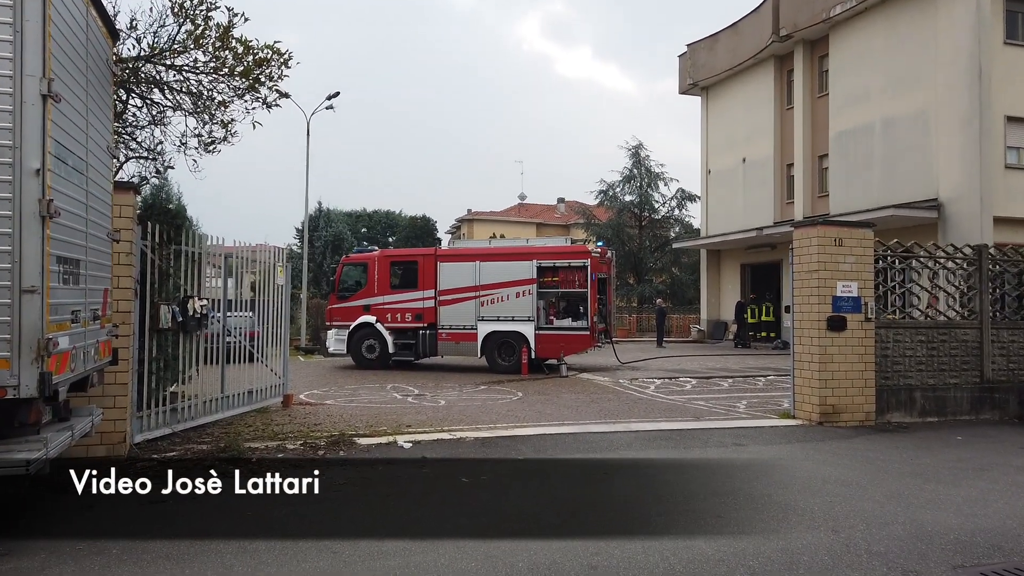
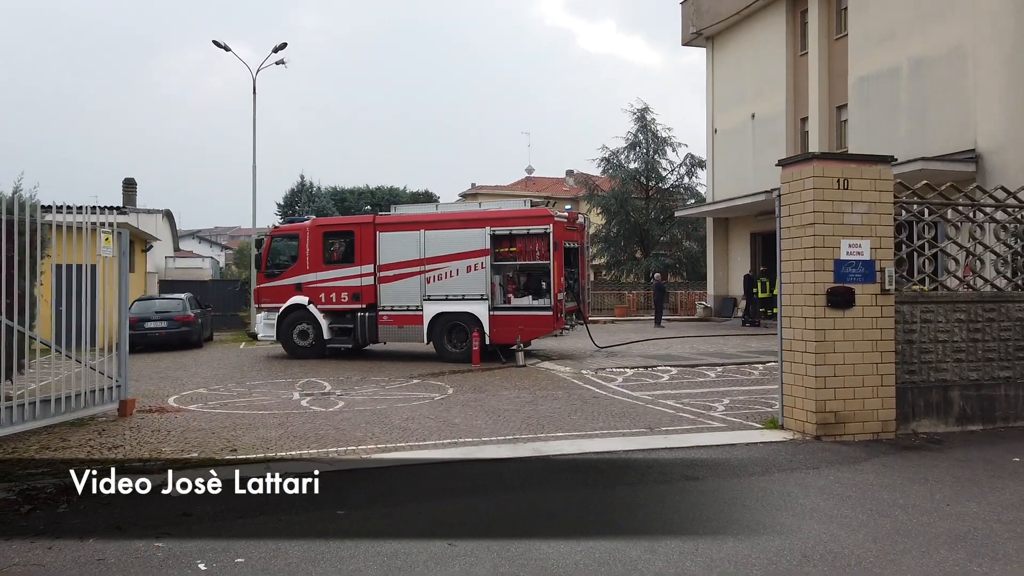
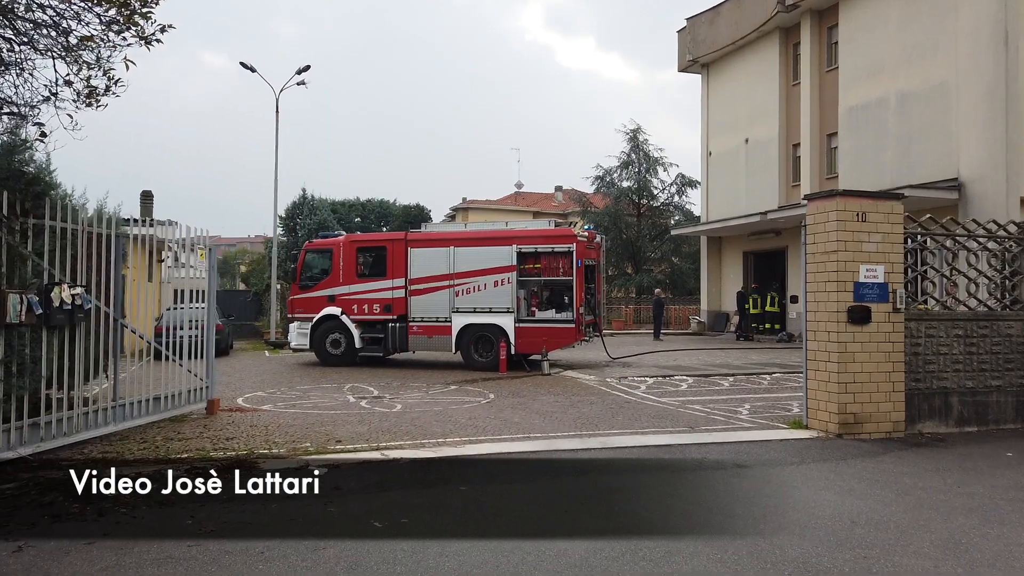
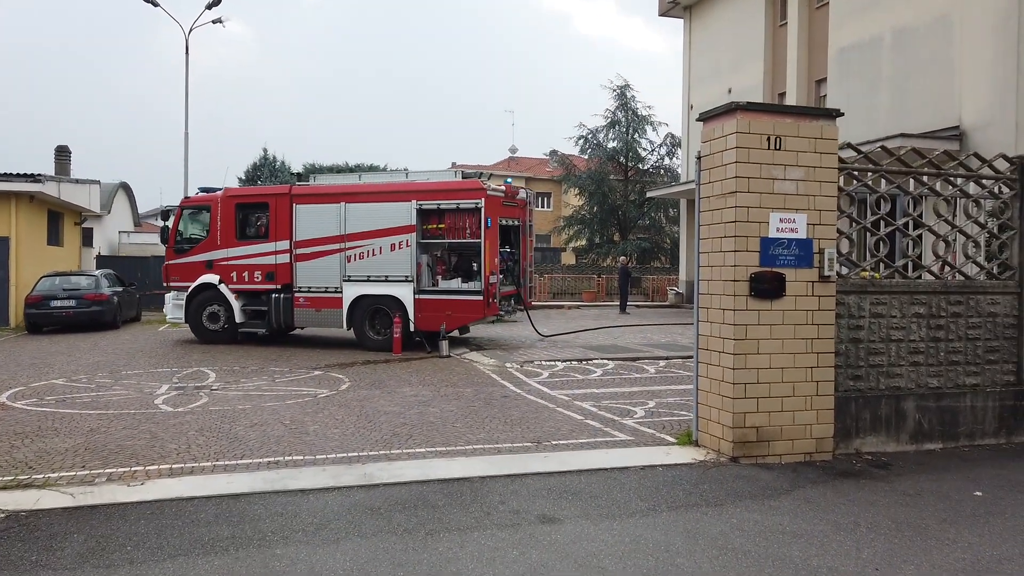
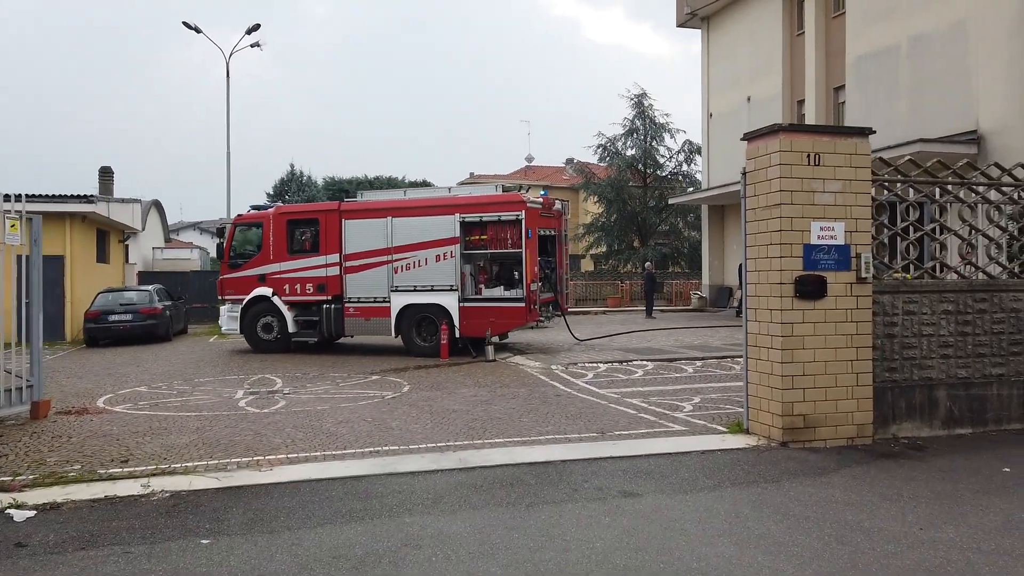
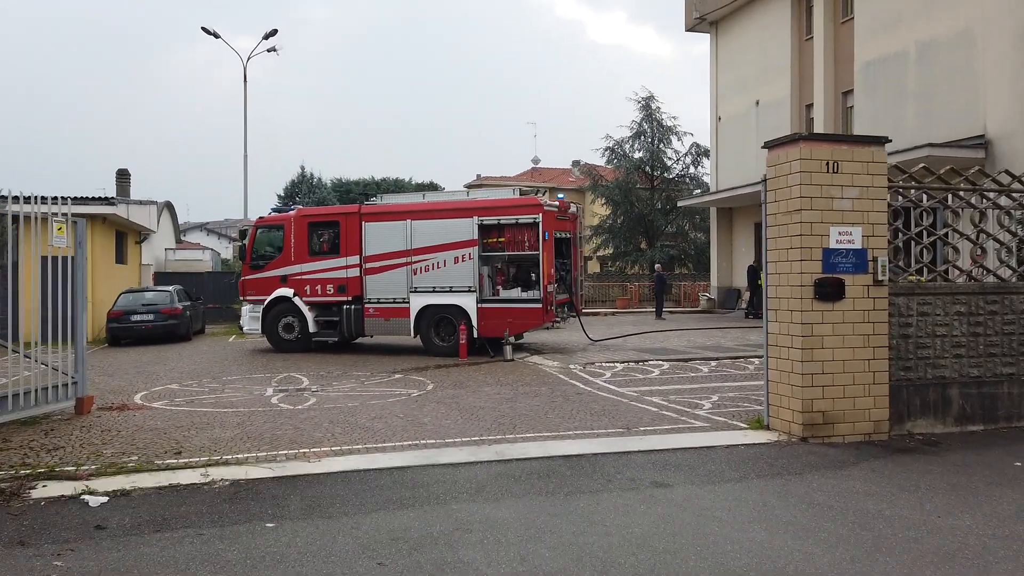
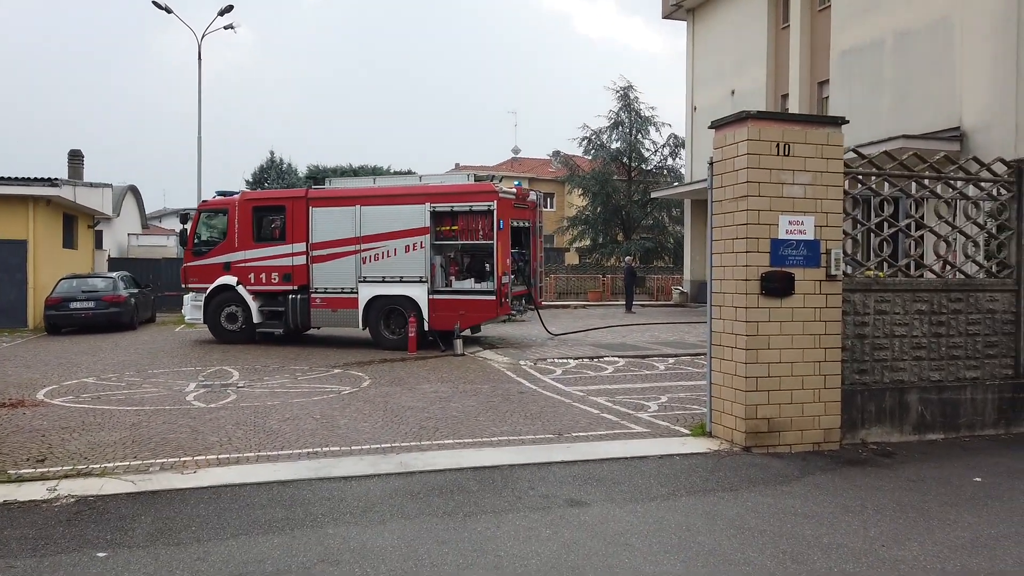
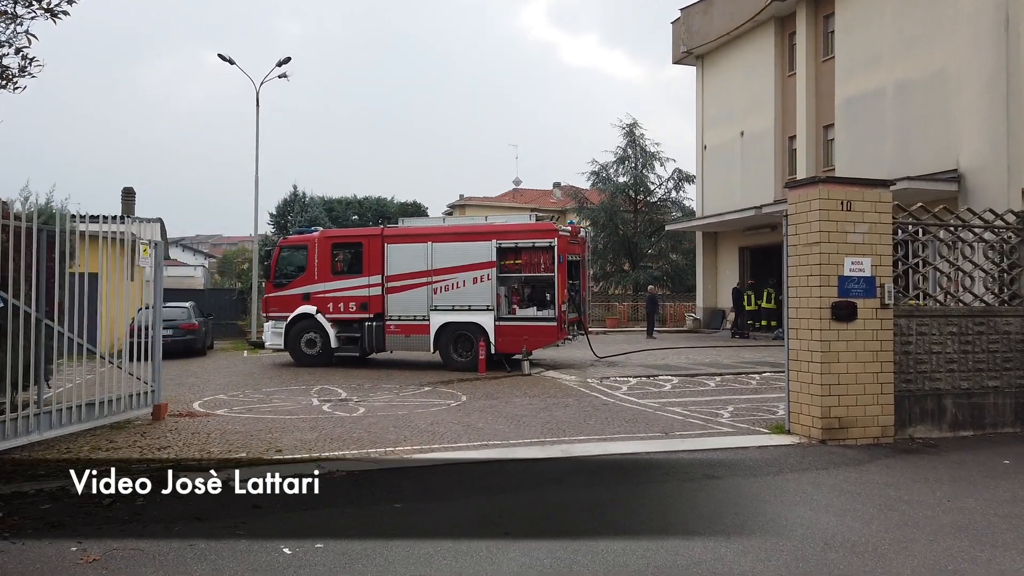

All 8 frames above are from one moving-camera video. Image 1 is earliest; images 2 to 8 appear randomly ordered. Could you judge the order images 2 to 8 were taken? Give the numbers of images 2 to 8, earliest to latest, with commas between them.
3, 8, 2, 6, 5, 7, 4
